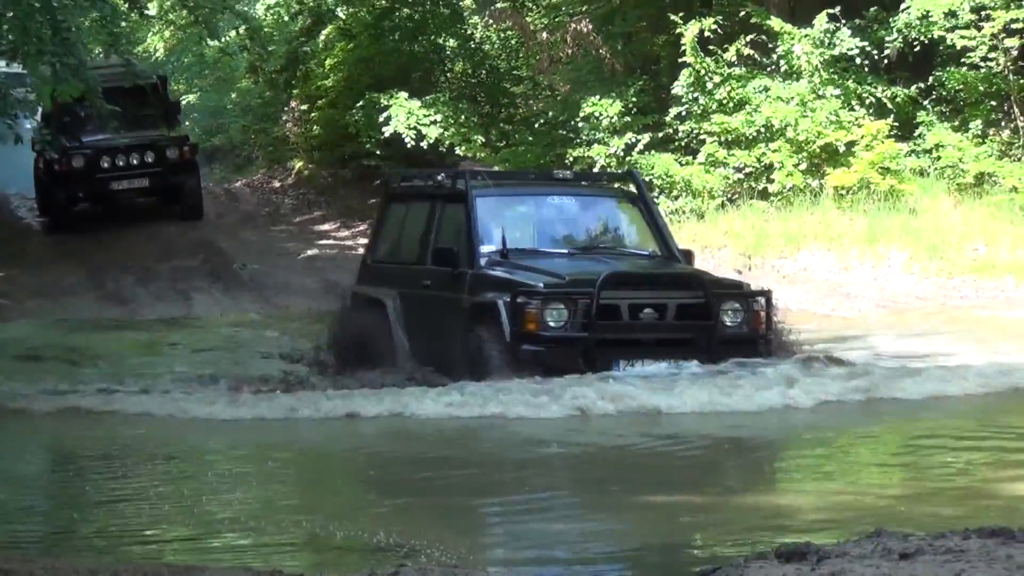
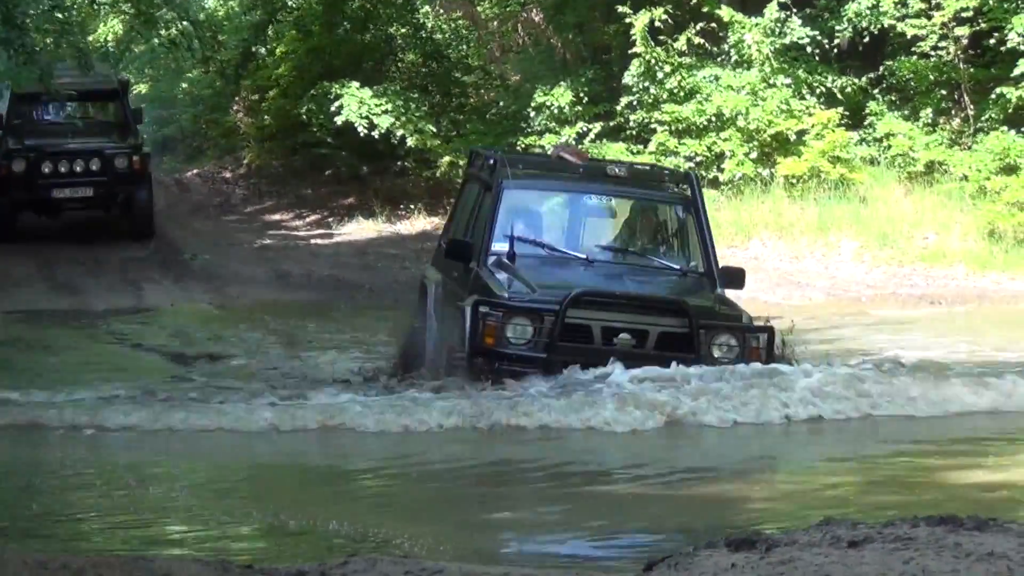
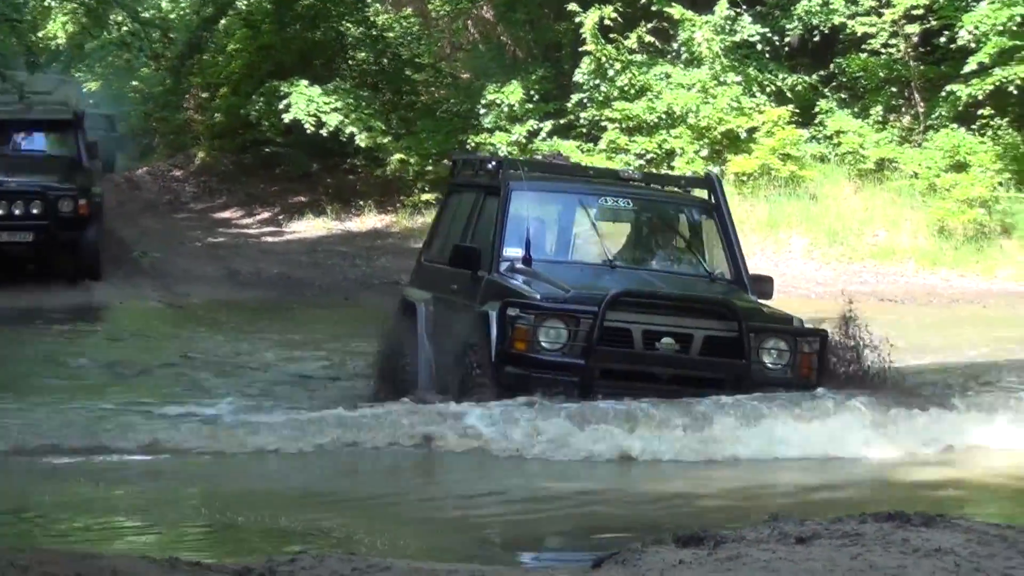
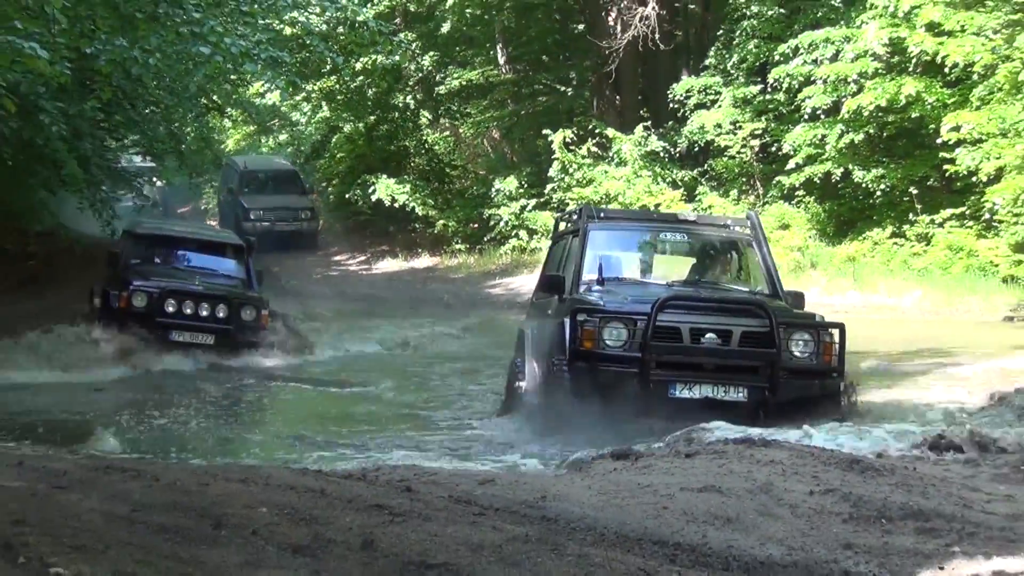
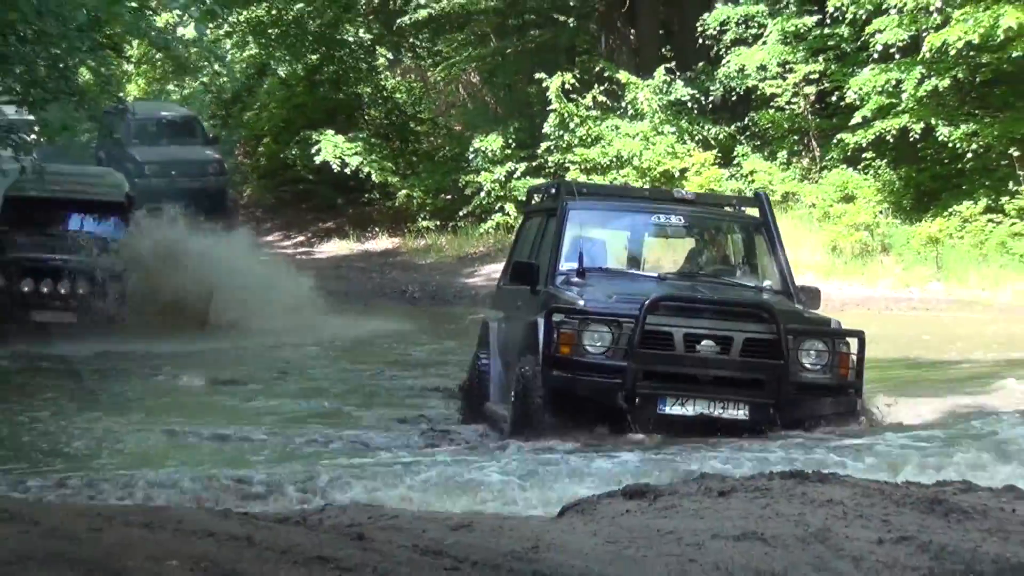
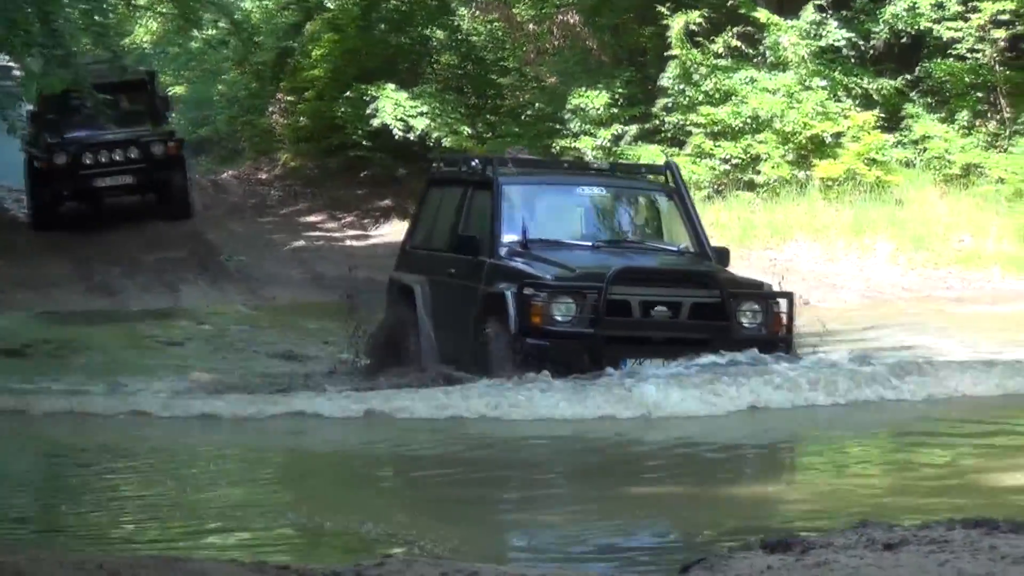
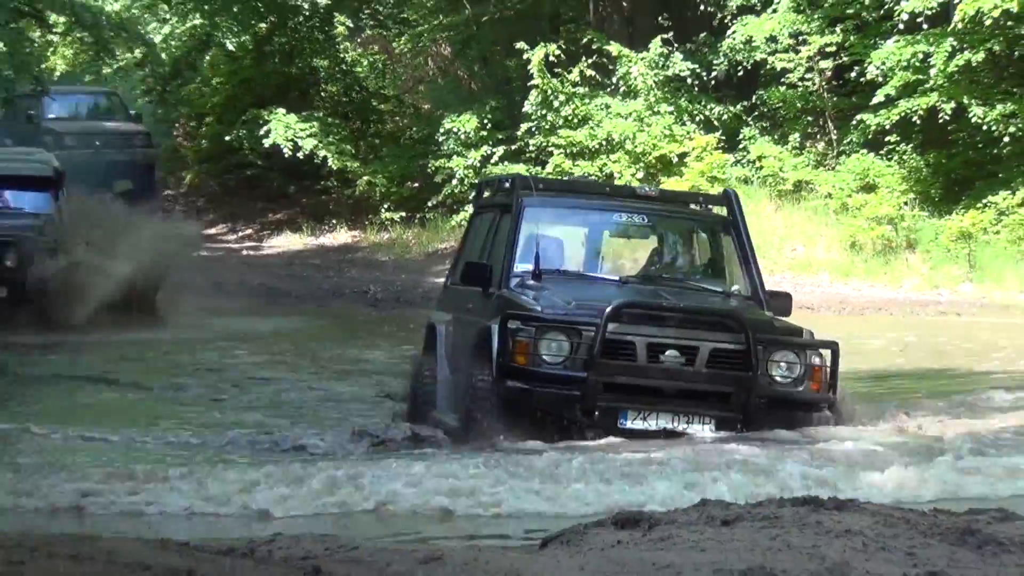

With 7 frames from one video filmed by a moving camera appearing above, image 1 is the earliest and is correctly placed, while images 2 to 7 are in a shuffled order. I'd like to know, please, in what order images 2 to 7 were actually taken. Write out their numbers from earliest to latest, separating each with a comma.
6, 2, 3, 7, 5, 4
